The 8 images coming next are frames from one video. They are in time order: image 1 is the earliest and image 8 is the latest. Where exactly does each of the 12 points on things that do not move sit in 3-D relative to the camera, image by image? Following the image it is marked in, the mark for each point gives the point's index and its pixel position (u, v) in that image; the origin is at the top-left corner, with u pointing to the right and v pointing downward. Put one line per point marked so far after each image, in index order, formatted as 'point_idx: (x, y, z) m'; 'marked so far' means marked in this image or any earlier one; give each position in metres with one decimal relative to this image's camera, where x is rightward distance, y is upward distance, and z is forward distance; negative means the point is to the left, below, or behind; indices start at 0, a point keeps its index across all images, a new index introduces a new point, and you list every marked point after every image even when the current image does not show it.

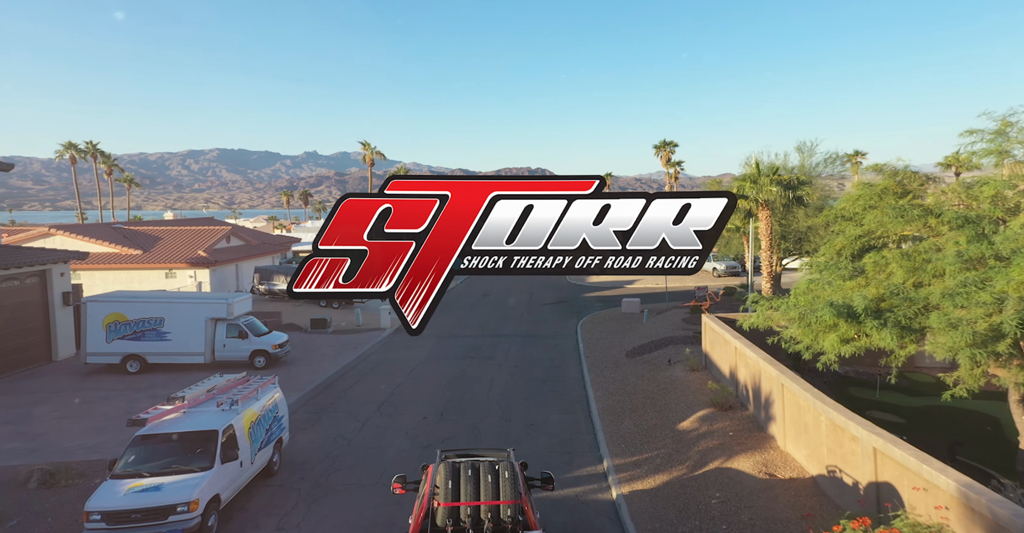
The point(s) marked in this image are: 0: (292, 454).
0: (-4.3, -3.7, +12.2) m
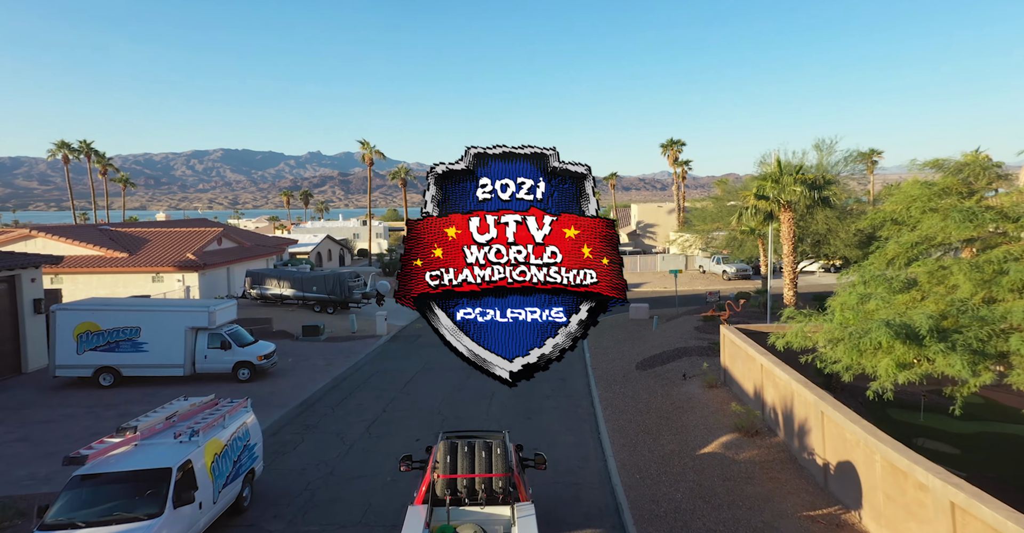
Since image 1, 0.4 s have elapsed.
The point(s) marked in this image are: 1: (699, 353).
0: (-4.3, -3.8, +10.9) m
1: (+5.3, -2.5, +17.7) m
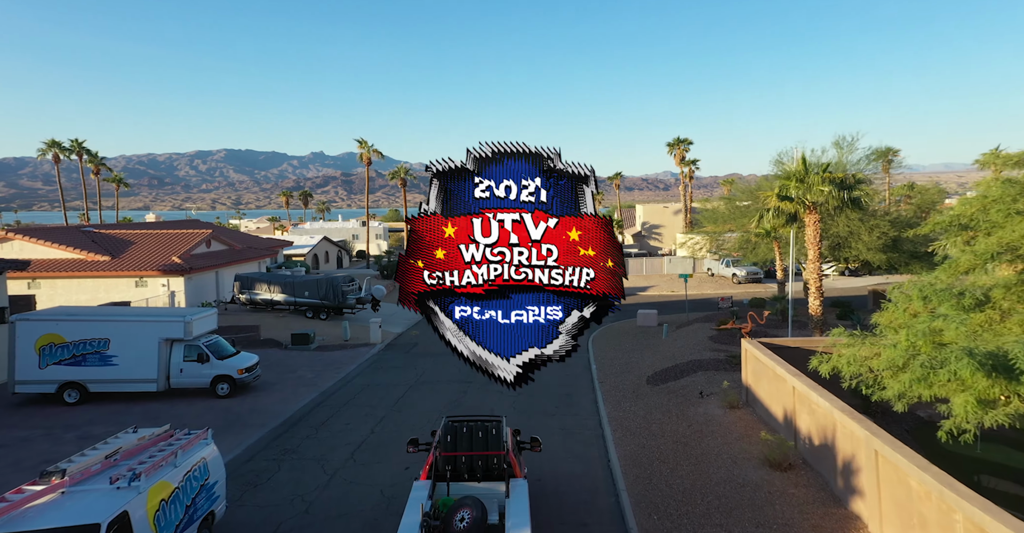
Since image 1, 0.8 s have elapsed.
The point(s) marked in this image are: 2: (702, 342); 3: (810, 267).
0: (-4.3, -4.0, +9.6) m
1: (+5.3, -2.6, +16.3) m
2: (+6.0, -2.4, +19.6) m
3: (+7.5, 0.0, +15.7) m
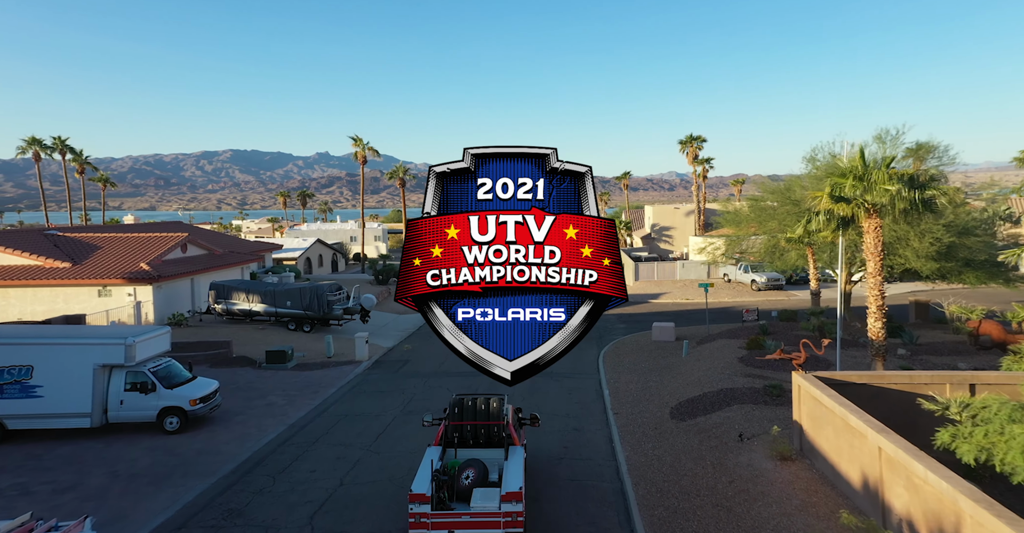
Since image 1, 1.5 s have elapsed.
0: (-4.3, -4.3, +7.1) m
1: (+5.3, -2.9, +13.7) m
2: (+6.0, -2.7, +17.1) m
3: (+7.5, -0.3, +13.1) m
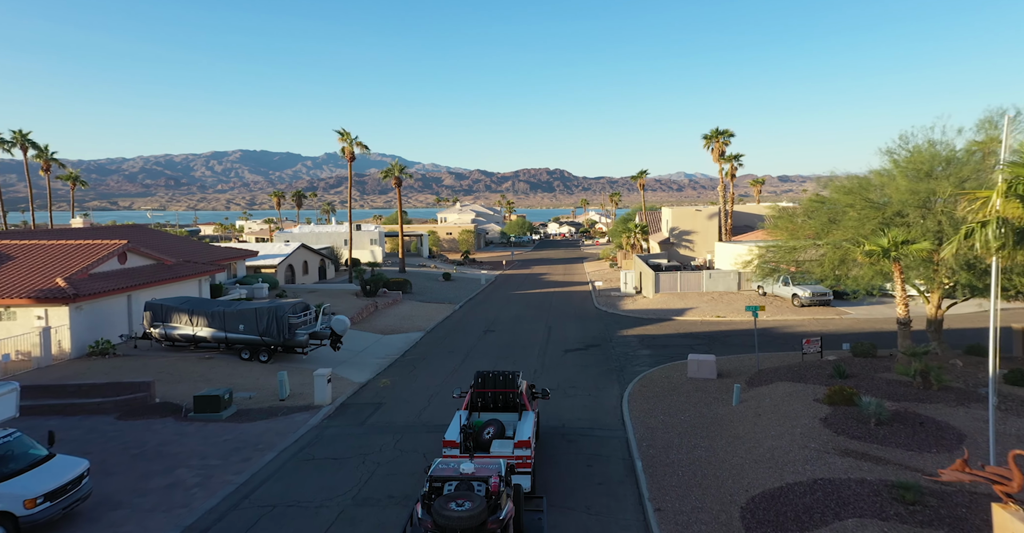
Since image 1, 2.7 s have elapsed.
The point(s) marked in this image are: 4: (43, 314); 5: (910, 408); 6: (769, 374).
0: (-4.5, -4.8, +2.4) m
1: (+5.2, -3.5, +8.9) m
2: (+6.0, -3.3, +12.3) m
3: (+7.4, -0.9, +8.3) m
4: (-14.2, -1.4, +18.8) m
5: (+8.1, -2.9, +12.7) m
6: (+7.4, -3.1, +18.1) m
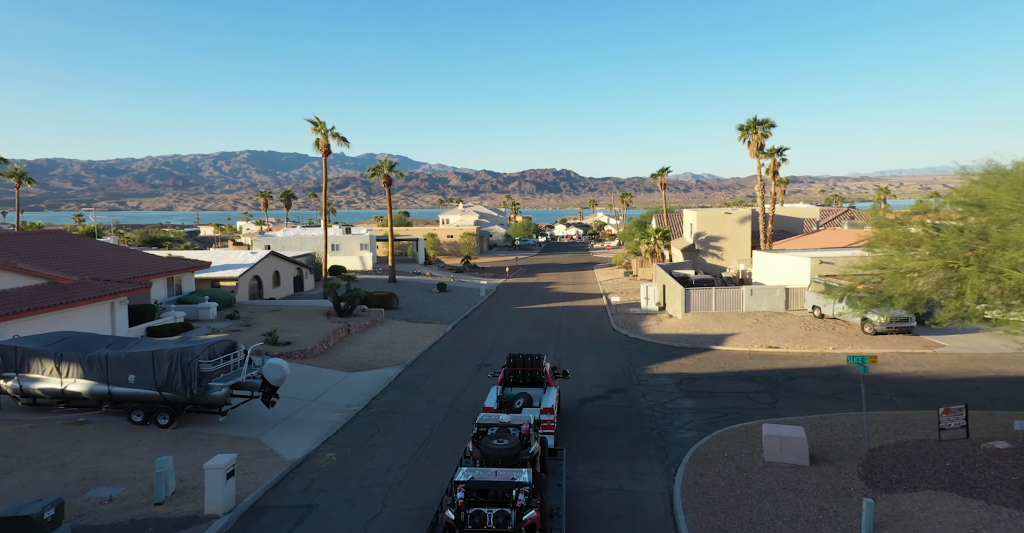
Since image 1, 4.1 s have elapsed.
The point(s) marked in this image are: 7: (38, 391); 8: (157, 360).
0: (-4.7, -5.4, -3.6) m
1: (+5.1, -4.2, +2.8) m
2: (+5.8, -3.9, +6.2) m
3: (+7.2, -1.5, +2.1) m
4: (-14.3, -2.0, +12.9) m
5: (+7.9, -3.6, +6.5) m
6: (+7.3, -3.8, +12.0) m
7: (-11.1, -2.9, +14.8) m
8: (-8.4, -2.2, +14.7) m
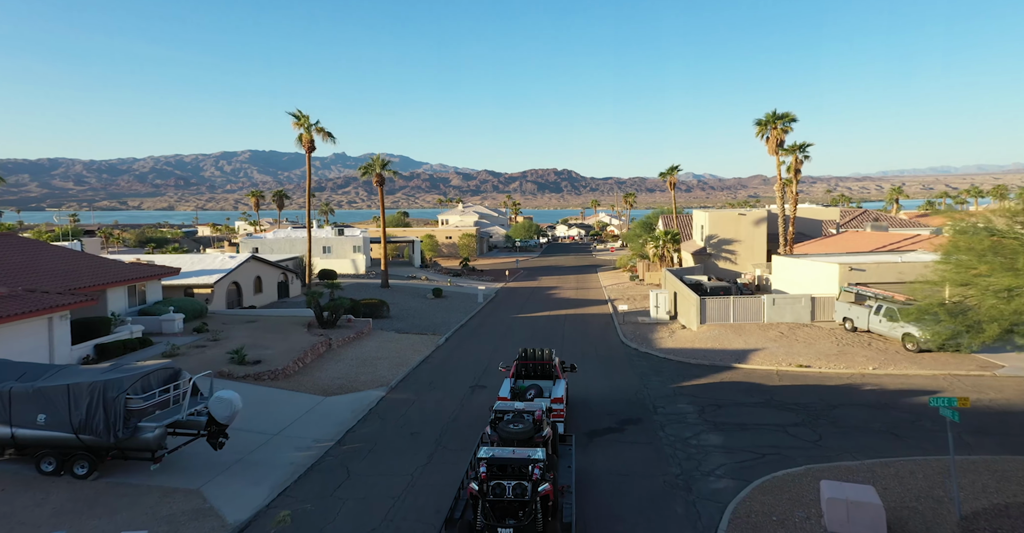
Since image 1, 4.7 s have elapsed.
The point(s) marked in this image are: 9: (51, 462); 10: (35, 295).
0: (-4.9, -5.7, -6.4) m
1: (+5.0, -4.5, +0.1) m
2: (+5.7, -4.2, +3.4) m
3: (+7.1, -1.8, -0.6) m
4: (-14.3, -2.3, +10.2) m
5: (+7.8, -3.9, +3.8) m
6: (+7.3, -4.1, +9.2) m
7: (-11.2, -3.2, +12.0) m
8: (-8.5, -2.5, +11.9) m
9: (-9.0, -3.8, +12.0) m
10: (-13.9, -0.8, +18.3) m
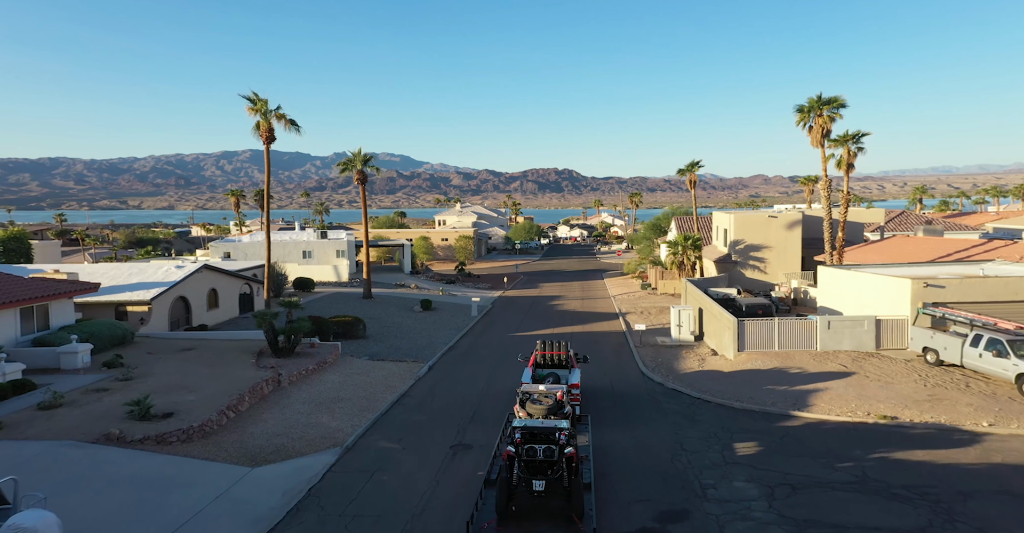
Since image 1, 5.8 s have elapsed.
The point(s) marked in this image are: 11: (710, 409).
0: (-5.0, -6.3, -11.6) m
1: (+4.8, -5.0, -5.2) m
2: (+5.6, -4.8, -1.8) m
3: (+7.0, -2.4, -5.9) m
4: (-14.5, -2.9, +5.0) m
5: (+7.7, -4.5, -1.5) m
6: (+7.1, -4.6, +4.0) m
7: (-11.4, -3.7, +6.8) m
8: (-8.6, -3.0, +6.7) m
9: (-9.1, -4.3, +6.8) m
10: (-14.1, -1.3, +13.1) m
11: (+6.0, -4.3, +18.8) m
